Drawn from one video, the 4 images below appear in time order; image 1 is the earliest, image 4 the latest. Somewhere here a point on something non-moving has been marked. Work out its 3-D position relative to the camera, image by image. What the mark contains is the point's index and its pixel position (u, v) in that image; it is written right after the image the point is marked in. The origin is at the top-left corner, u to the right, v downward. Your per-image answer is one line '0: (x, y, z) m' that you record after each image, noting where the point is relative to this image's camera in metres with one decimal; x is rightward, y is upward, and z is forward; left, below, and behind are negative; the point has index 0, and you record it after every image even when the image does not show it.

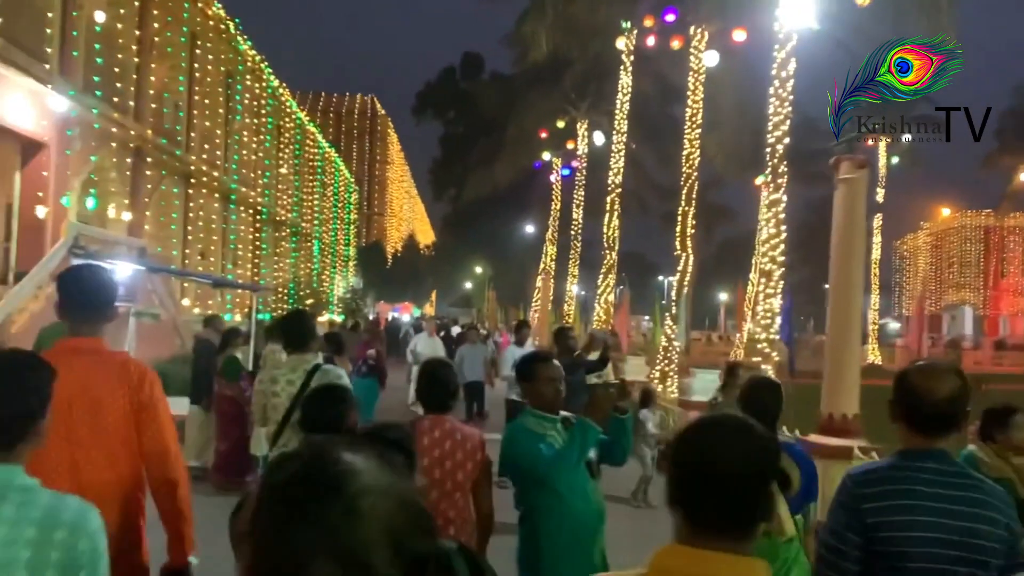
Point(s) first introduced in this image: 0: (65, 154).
0: (-7.3, +2.2, +14.1) m
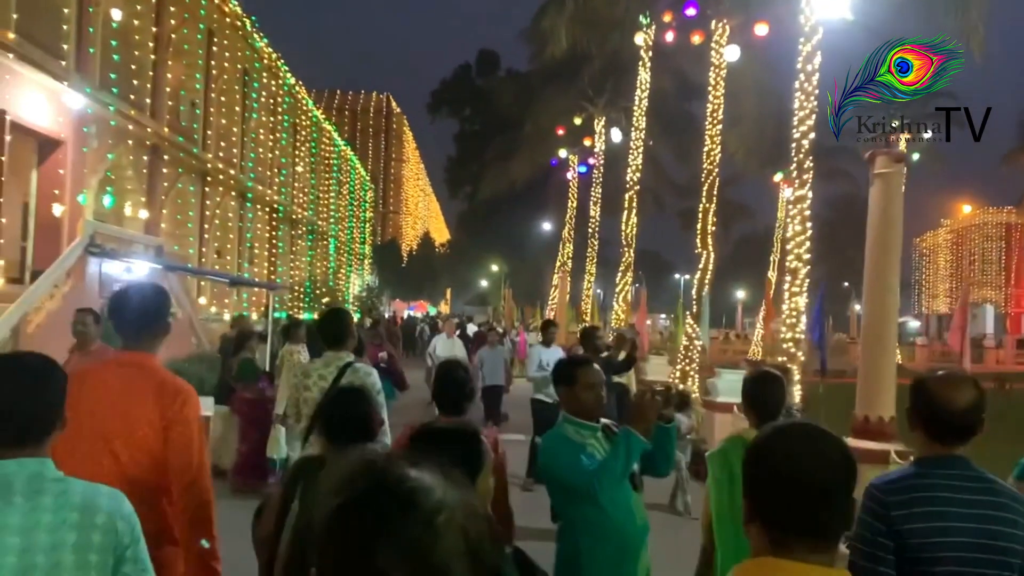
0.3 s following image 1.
0: (-7.0, +2.2, +14.0) m
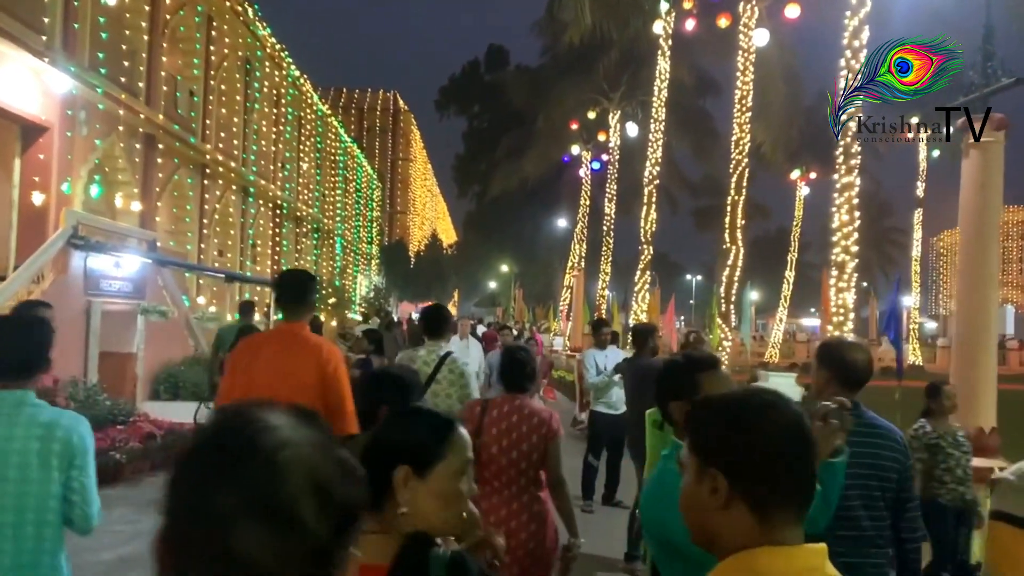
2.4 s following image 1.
0: (-6.7, +2.3, +13.0) m
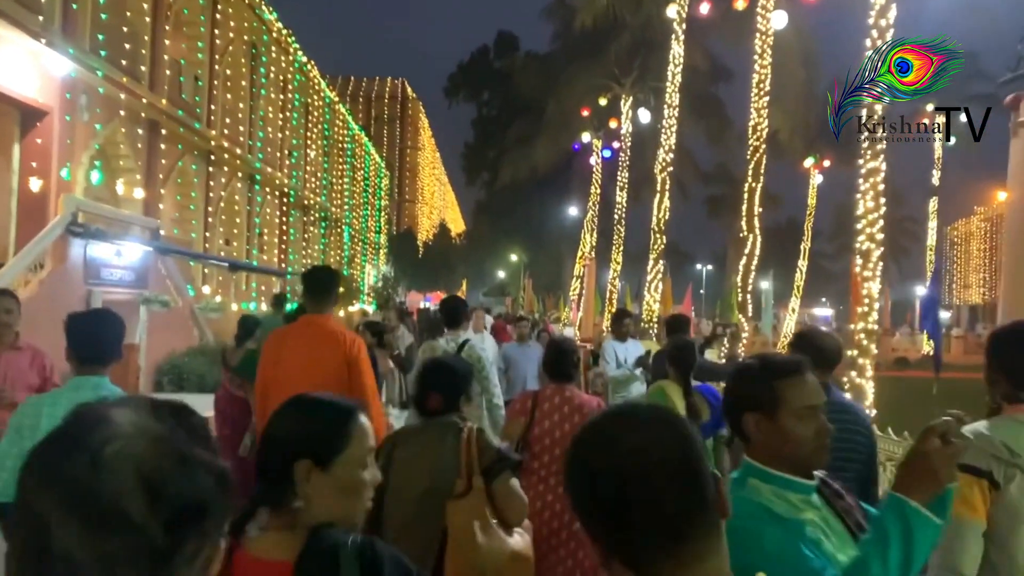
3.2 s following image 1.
0: (-6.5, +2.4, +12.7) m
